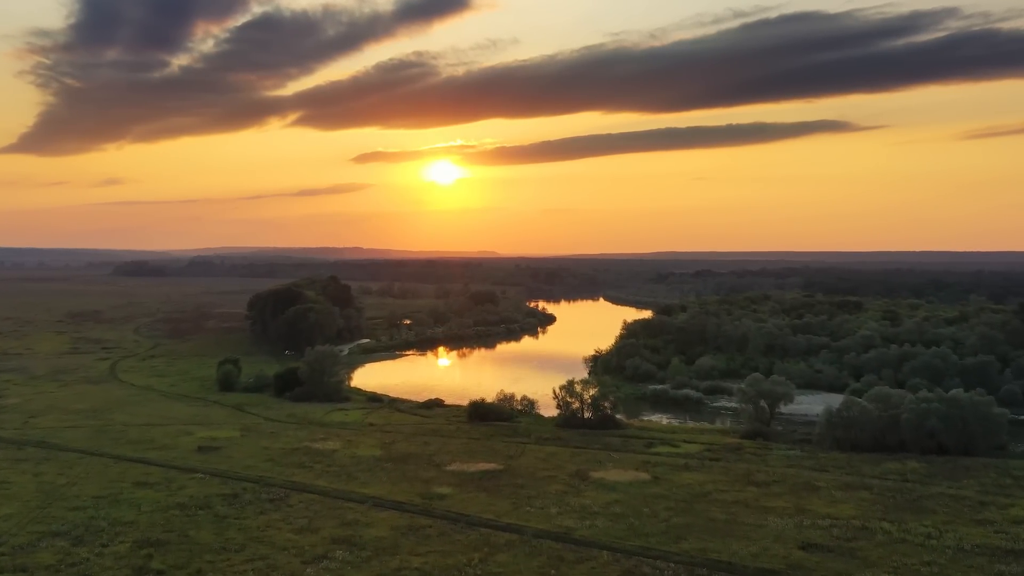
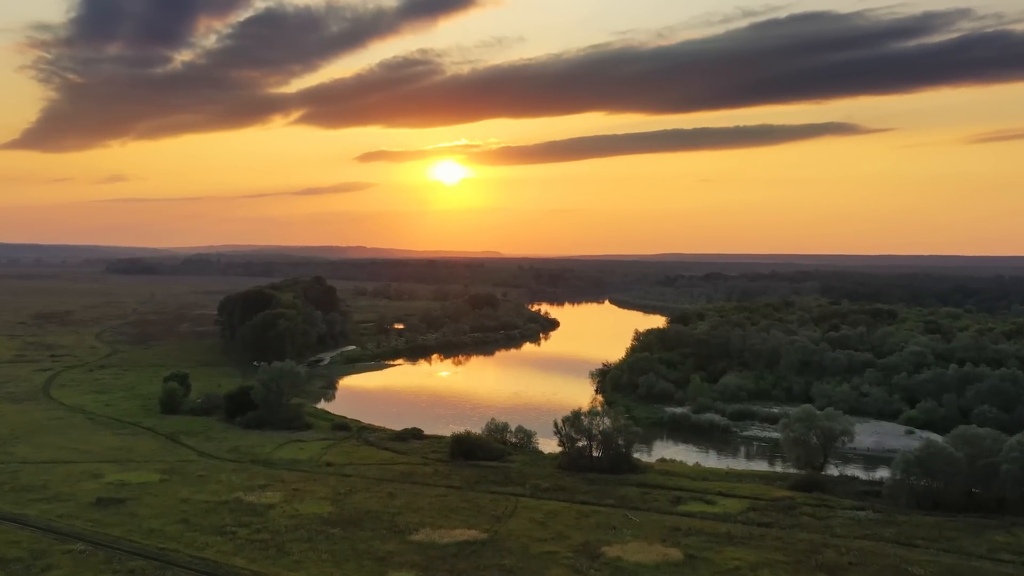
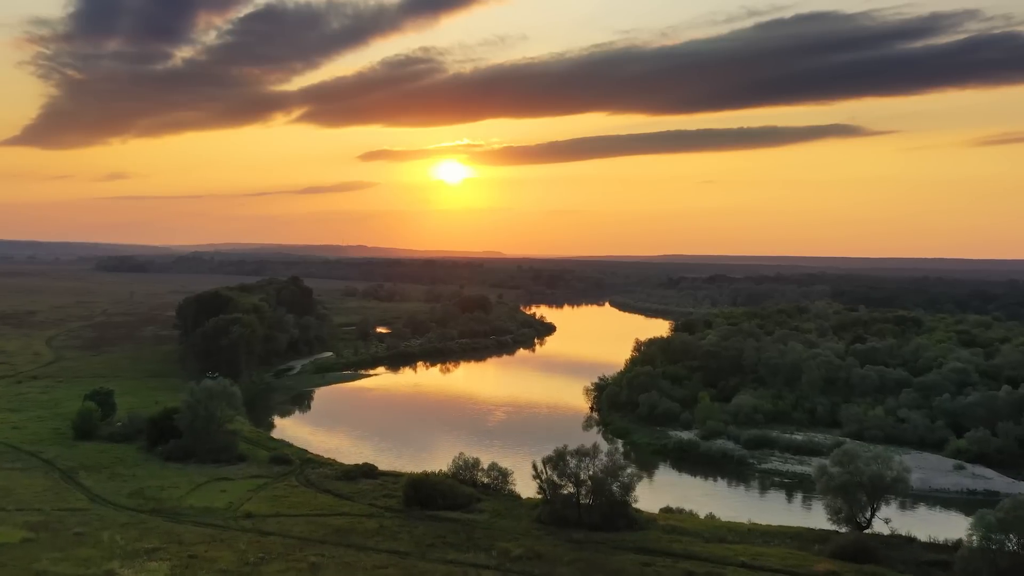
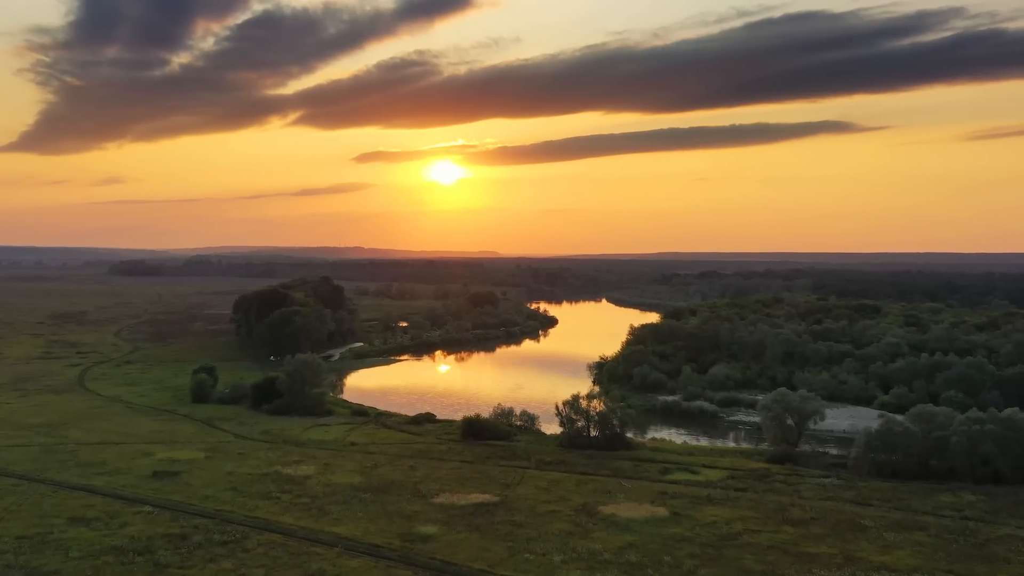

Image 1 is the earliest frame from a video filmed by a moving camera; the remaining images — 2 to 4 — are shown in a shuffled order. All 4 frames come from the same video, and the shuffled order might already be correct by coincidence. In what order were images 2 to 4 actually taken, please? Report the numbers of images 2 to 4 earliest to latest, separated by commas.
4, 2, 3
